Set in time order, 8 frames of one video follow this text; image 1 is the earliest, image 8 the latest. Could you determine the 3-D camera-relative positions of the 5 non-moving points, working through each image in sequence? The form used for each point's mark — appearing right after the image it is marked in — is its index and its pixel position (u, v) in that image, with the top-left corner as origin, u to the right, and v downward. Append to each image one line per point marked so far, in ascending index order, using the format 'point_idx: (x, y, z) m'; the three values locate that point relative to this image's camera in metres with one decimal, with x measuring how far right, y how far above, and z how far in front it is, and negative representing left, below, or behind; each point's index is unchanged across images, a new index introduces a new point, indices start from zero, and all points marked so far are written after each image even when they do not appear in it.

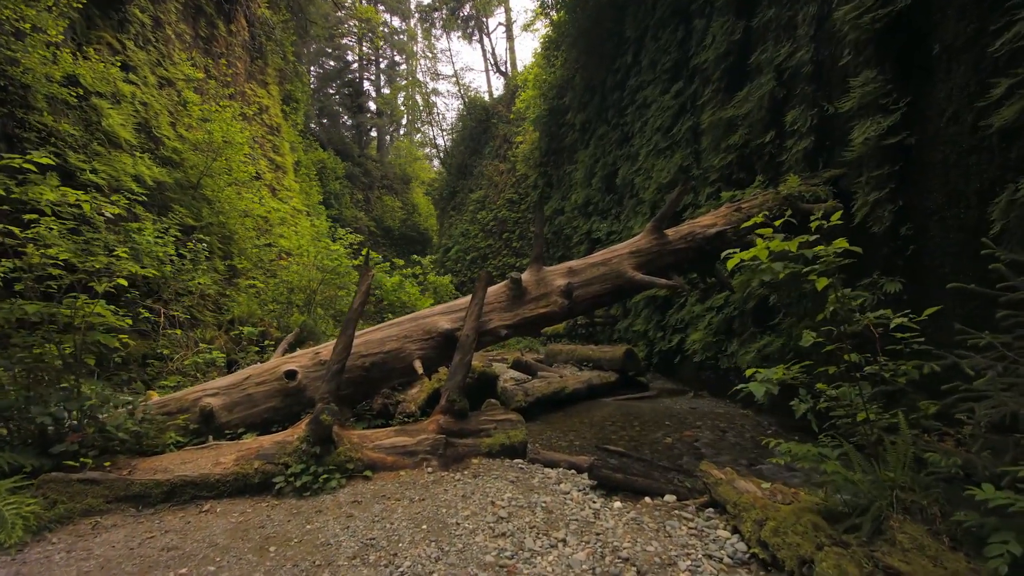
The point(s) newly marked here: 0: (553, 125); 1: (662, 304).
0: (+1.3, +4.9, +15.1) m
1: (+2.5, -0.3, +8.4) m
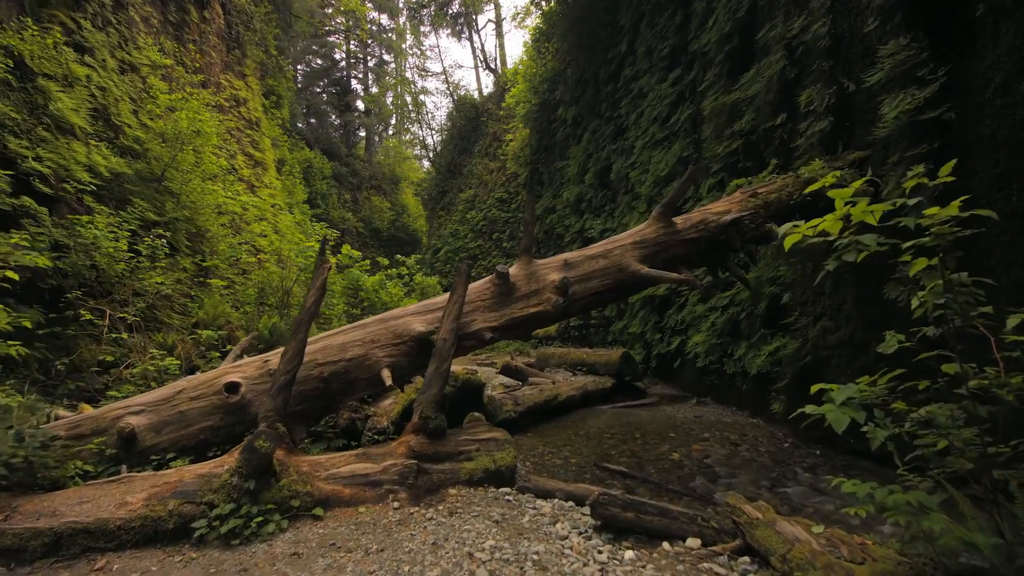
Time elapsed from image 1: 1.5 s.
0: (+1.0, +4.9, +14.6) m
1: (+2.4, -0.2, +7.8) m
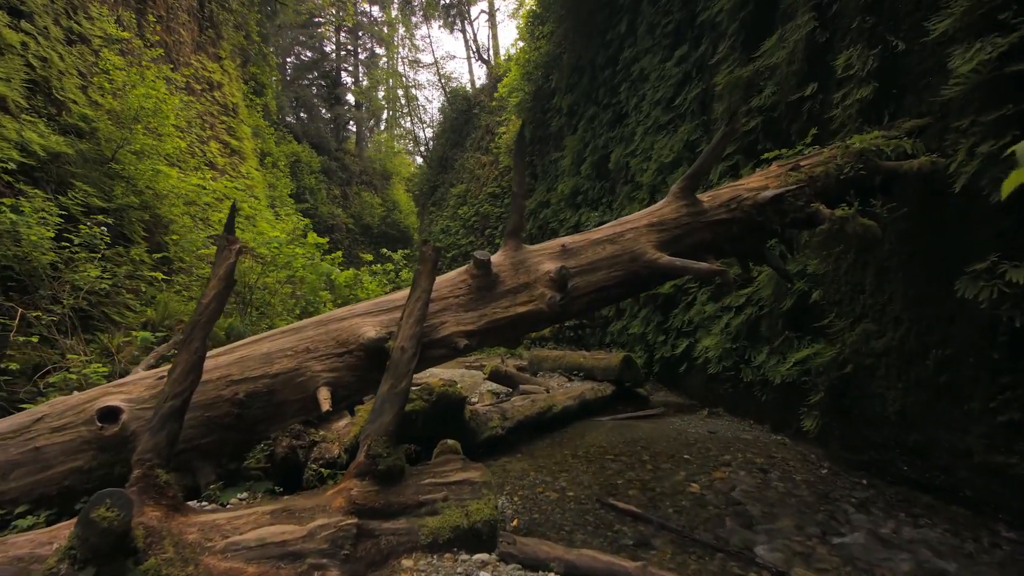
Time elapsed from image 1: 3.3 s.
0: (+0.7, +5.0, +13.8) m
1: (+2.2, -0.2, +7.1) m
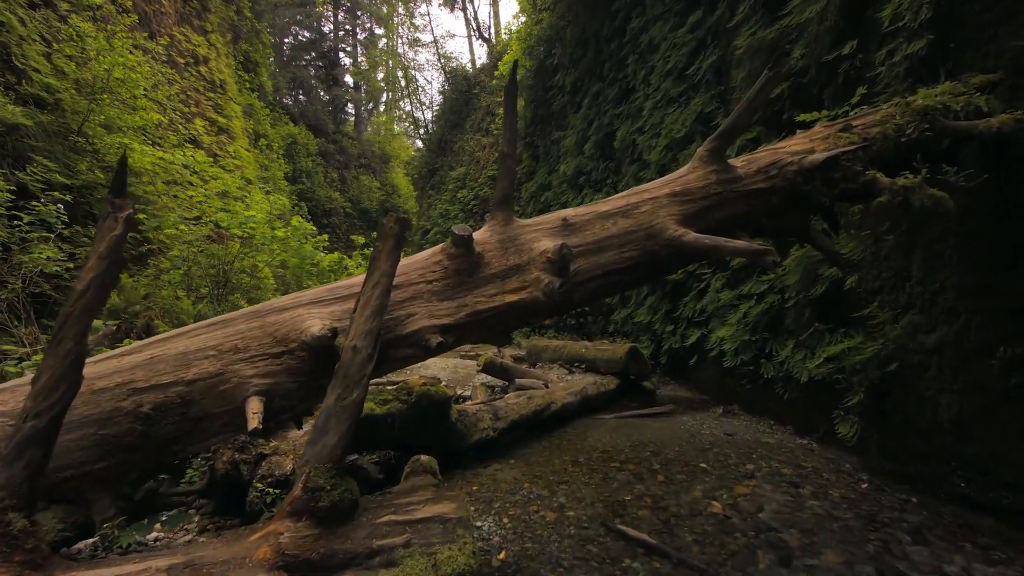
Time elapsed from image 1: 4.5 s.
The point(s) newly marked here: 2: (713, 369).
0: (+0.8, +5.4, +13.1) m
1: (+2.2, 0.0, +6.6) m
2: (+2.4, -1.0, +5.8) m
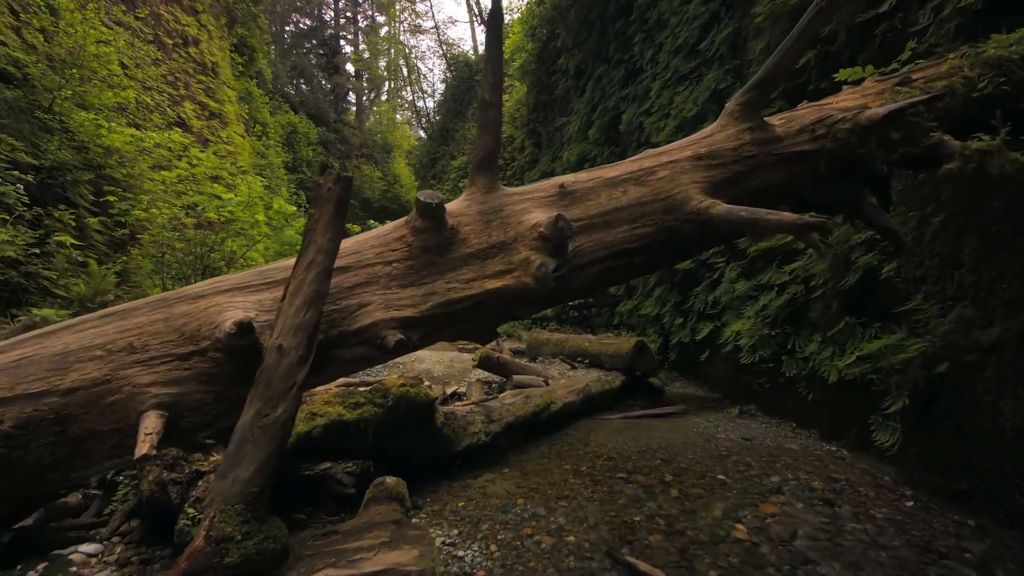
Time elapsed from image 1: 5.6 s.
0: (+0.8, +5.6, +12.6) m
1: (+2.2, +0.1, +6.1) m
2: (+2.3, -0.9, +5.3) m
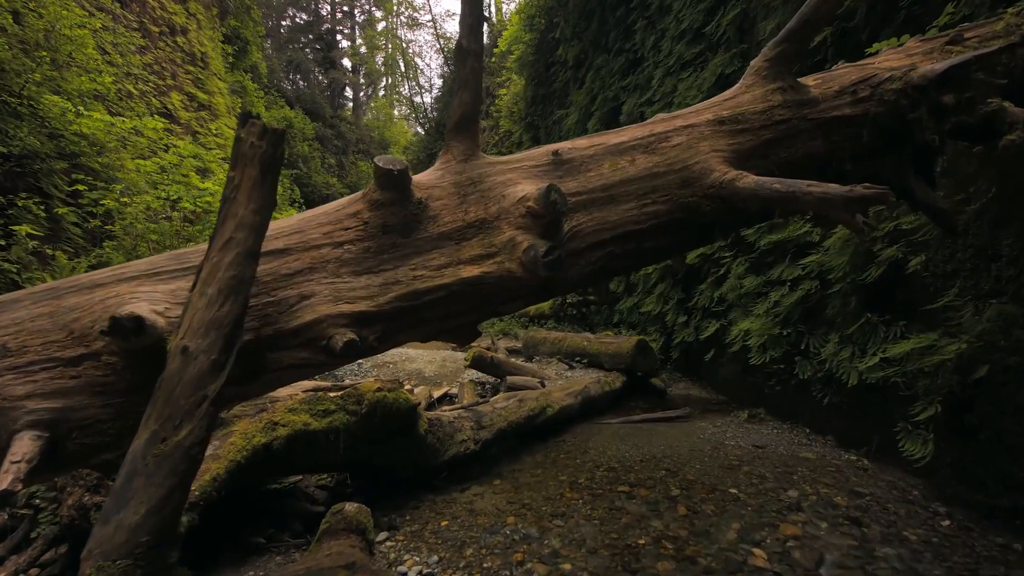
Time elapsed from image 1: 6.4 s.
0: (+0.7, +5.7, +12.3) m
1: (+2.1, +0.2, +5.8) m
2: (+2.3, -0.8, +5.0) m
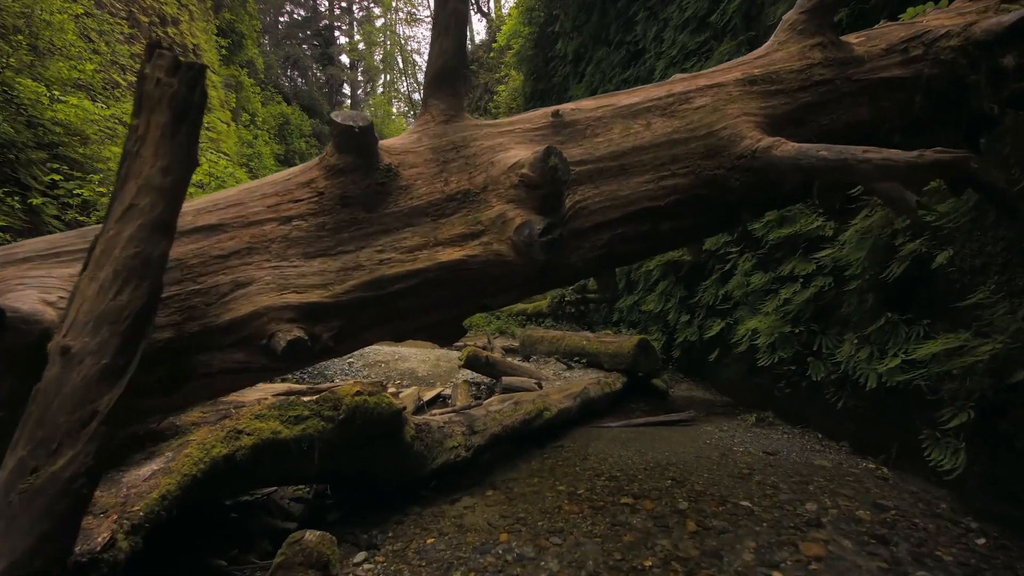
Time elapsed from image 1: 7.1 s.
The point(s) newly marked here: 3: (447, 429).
0: (+0.7, +5.7, +12.0) m
1: (+2.1, +0.2, +5.6) m
2: (+2.2, -0.8, +4.8) m
3: (-0.4, -0.9, +3.0) m
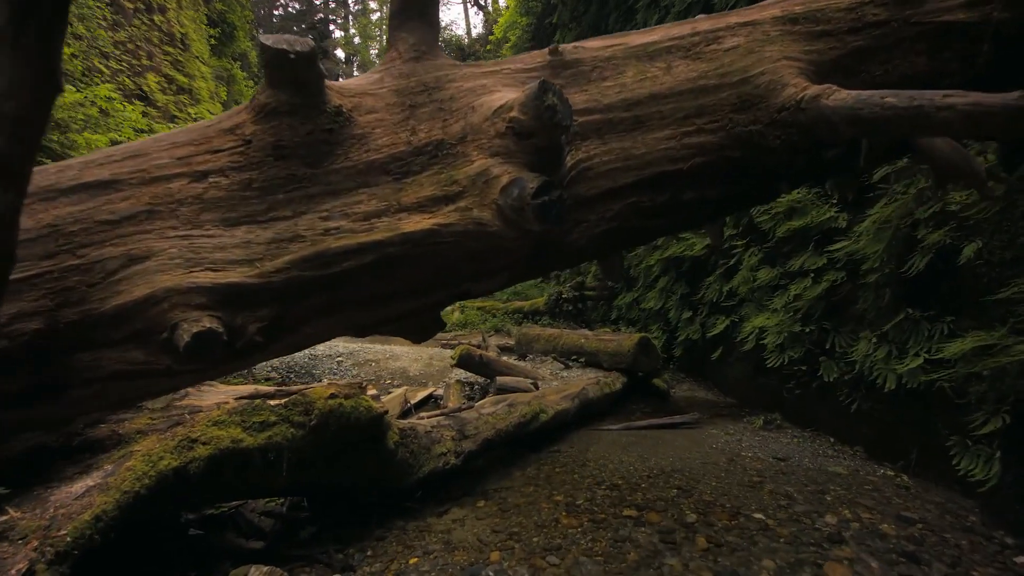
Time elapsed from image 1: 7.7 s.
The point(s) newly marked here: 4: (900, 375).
0: (+0.6, +5.8, +11.8) m
1: (+2.0, +0.2, +5.4) m
2: (+2.2, -0.7, +4.6) m
3: (-0.4, -0.8, +2.8) m
4: (+2.4, -0.5, +3.0) m
